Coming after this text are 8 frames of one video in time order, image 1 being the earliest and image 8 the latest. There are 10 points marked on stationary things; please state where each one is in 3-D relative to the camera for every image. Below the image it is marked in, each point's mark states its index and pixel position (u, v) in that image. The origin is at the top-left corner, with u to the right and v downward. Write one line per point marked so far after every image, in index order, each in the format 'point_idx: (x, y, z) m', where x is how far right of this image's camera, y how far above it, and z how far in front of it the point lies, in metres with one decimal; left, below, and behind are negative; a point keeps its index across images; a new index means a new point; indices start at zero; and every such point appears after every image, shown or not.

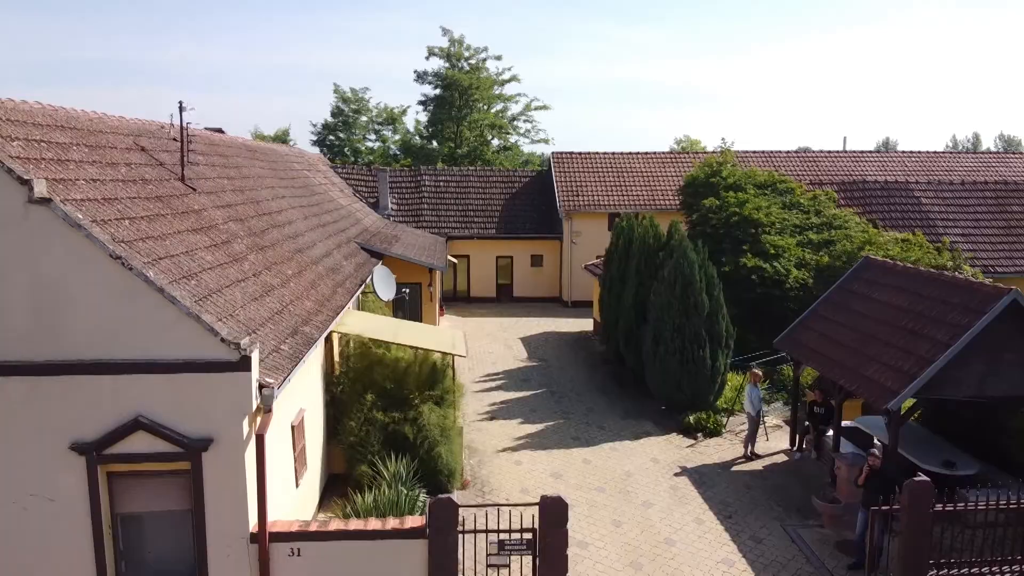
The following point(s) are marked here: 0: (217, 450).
0: (-3.2, -1.8, +6.5) m
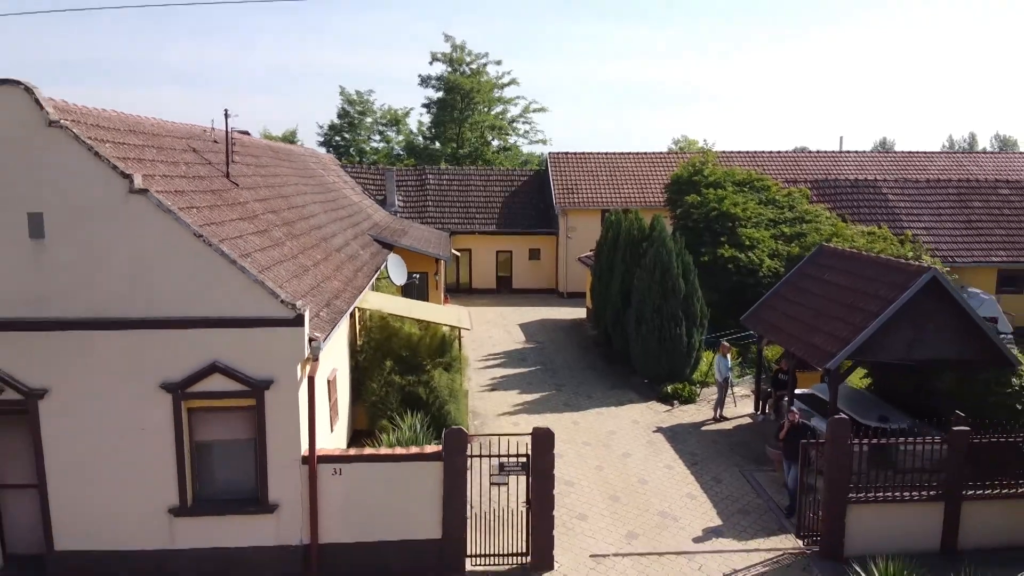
0: (-3.2, -1.4, +8.2) m
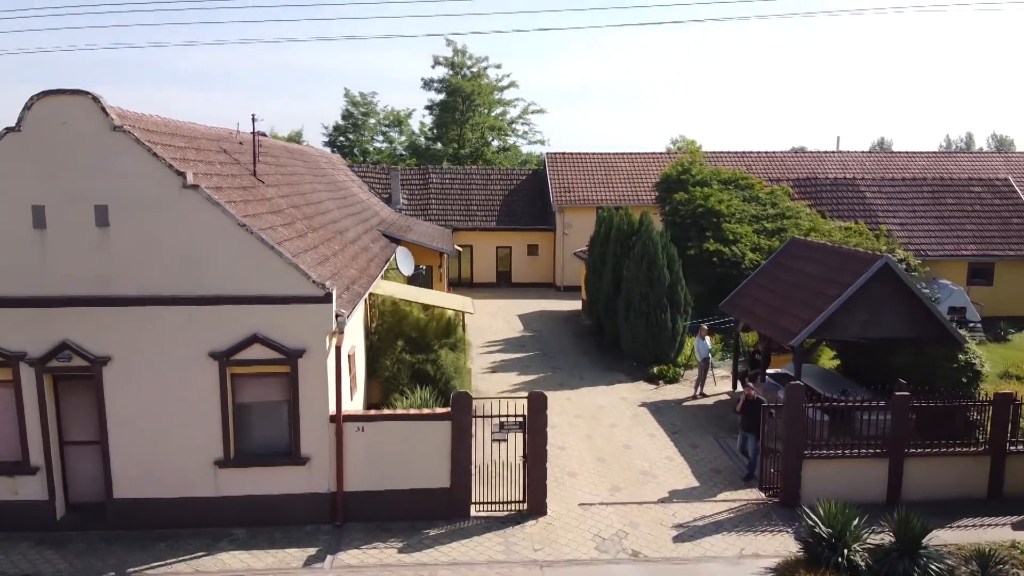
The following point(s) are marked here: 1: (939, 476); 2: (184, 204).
0: (-3.3, -1.1, +9.6) m
1: (+7.7, -3.4, +10.6) m
2: (-5.1, +1.3, +9.4) m
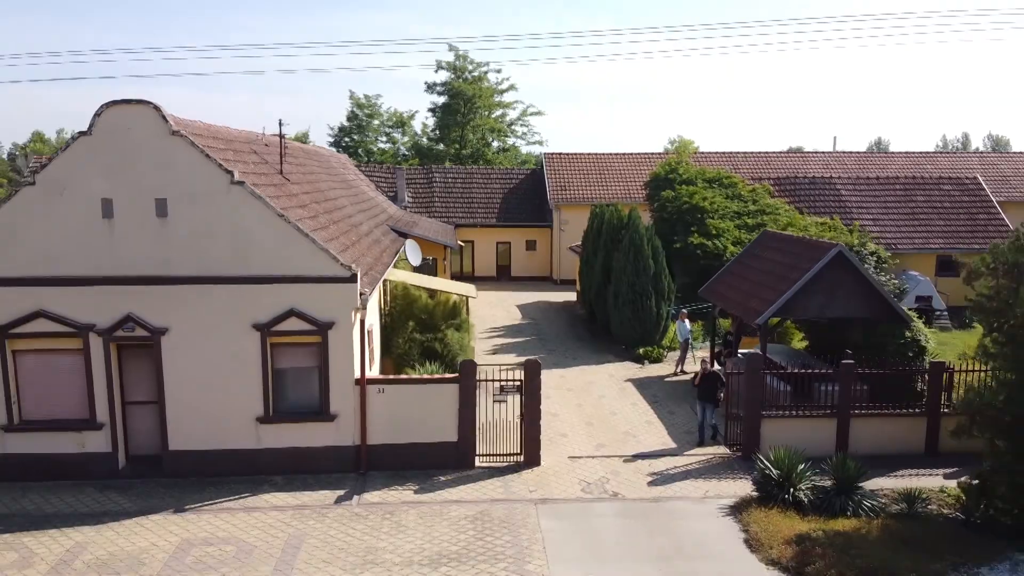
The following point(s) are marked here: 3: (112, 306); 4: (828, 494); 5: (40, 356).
0: (-3.3, -0.8, +11.2) m
1: (+7.7, -3.0, +12.2) m
2: (-5.2, +1.7, +11.0) m
3: (-7.5, -0.3, +11.1) m
4: (+5.5, -3.6, +10.3) m
5: (-8.9, -1.3, +11.2) m
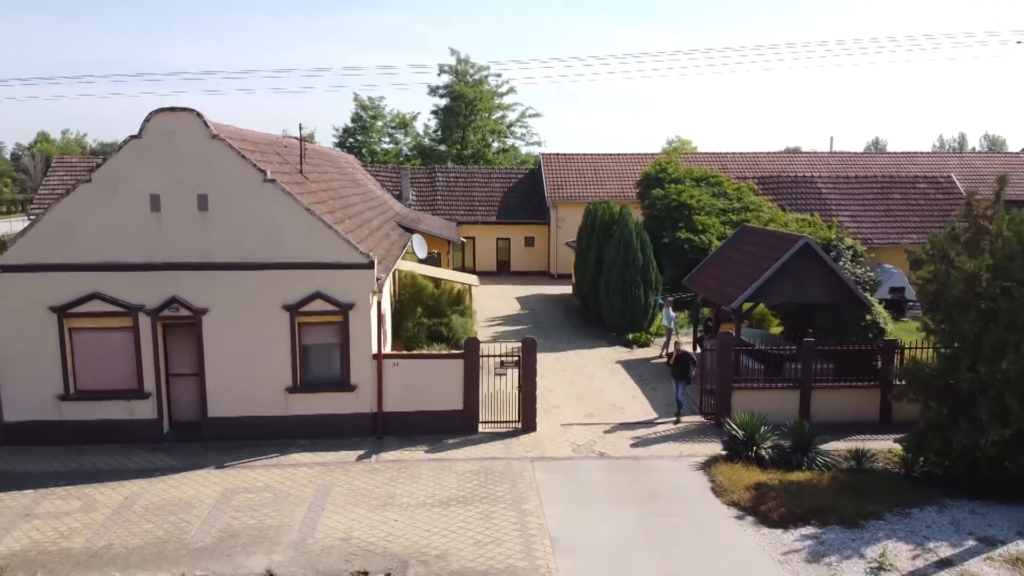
0: (-3.3, -0.5, +12.7) m
1: (+7.6, -2.7, +13.7) m
2: (-5.2, +2.0, +12.5) m
3: (-7.5, 0.0, +12.5) m
4: (+5.4, -3.2, +11.8) m
5: (-9.0, -0.9, +12.7) m
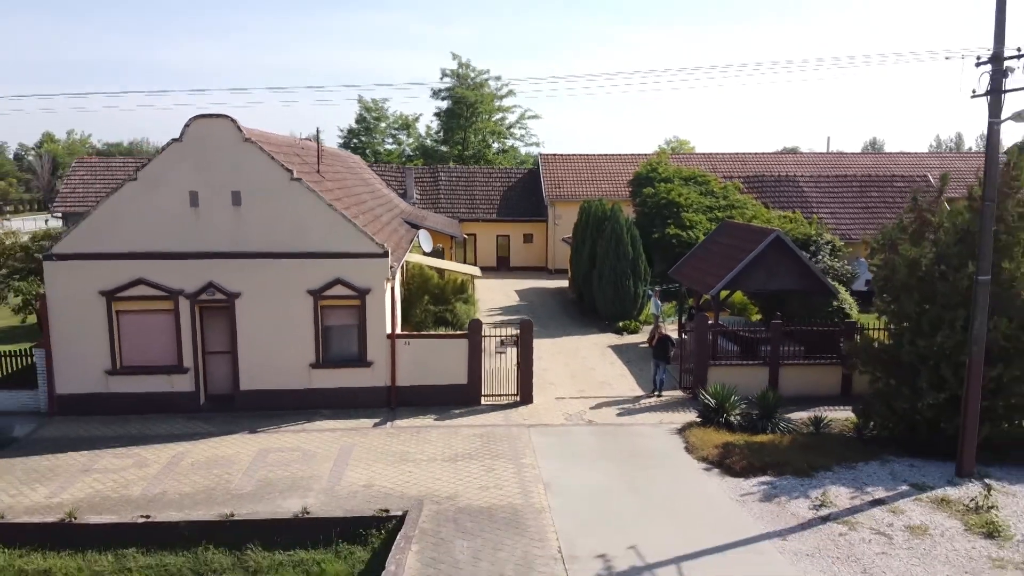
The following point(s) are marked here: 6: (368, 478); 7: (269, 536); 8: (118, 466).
0: (-3.3, -0.1, +14.2) m
1: (+7.6, -2.4, +15.2) m
2: (-5.2, +2.3, +14.0) m
3: (-7.5, +0.3, +14.1) m
4: (+5.4, -2.9, +13.3) m
5: (-9.0, -0.6, +14.2) m
6: (-2.7, -3.6, +11.2) m
7: (-4.1, -4.2, +10.0) m
8: (-8.1, -3.6, +12.1) m
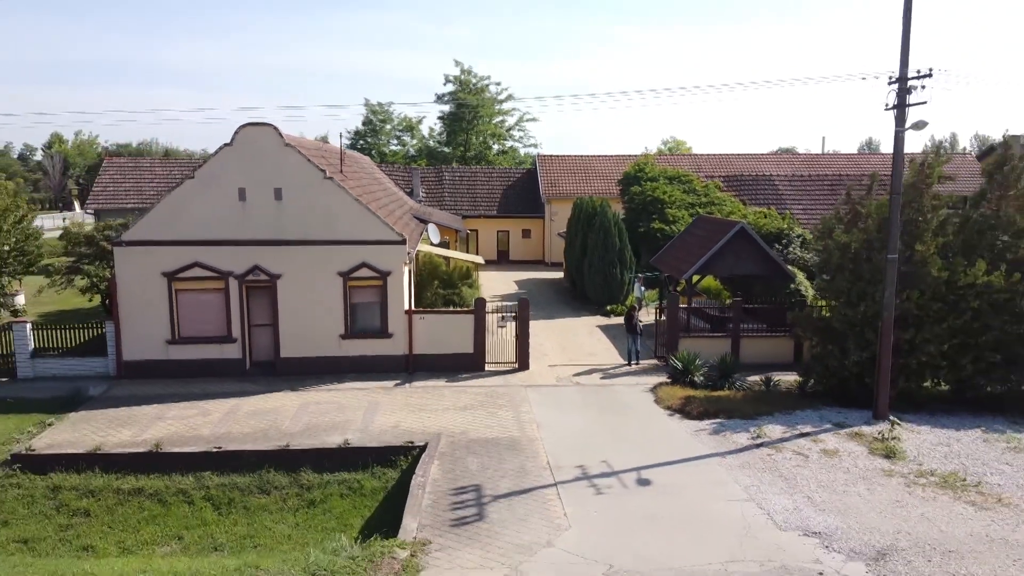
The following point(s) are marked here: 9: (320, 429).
0: (-3.4, +0.4, +16.7) m
1: (+7.6, -1.9, +17.8) m
2: (-5.2, +2.8, +16.5) m
3: (-7.5, +0.8, +16.6) m
4: (+5.4, -2.4, +15.8) m
5: (-9.0, -0.1, +16.7) m
6: (-2.7, -3.1, +13.8) m
7: (-4.1, -3.7, +12.5) m
8: (-8.1, -3.1, +14.6) m
9: (-4.4, -3.2, +13.5) m
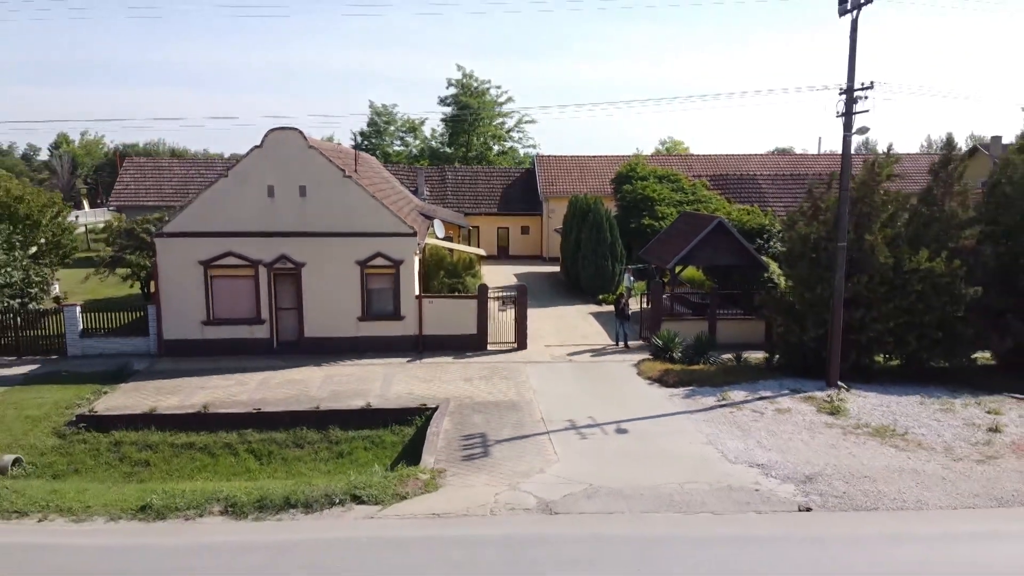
0: (-3.4, +0.8, +18.7) m
1: (+7.6, -1.5, +19.7) m
2: (-5.3, +3.2, +18.5) m
3: (-7.5, +1.2, +18.6) m
4: (+5.4, -2.0, +17.8) m
5: (-9.0, +0.3, +18.7) m
6: (-2.8, -2.7, +15.7) m
7: (-4.1, -3.3, +14.5) m
8: (-8.1, -2.7, +16.6) m
9: (-4.4, -2.8, +15.5) m
